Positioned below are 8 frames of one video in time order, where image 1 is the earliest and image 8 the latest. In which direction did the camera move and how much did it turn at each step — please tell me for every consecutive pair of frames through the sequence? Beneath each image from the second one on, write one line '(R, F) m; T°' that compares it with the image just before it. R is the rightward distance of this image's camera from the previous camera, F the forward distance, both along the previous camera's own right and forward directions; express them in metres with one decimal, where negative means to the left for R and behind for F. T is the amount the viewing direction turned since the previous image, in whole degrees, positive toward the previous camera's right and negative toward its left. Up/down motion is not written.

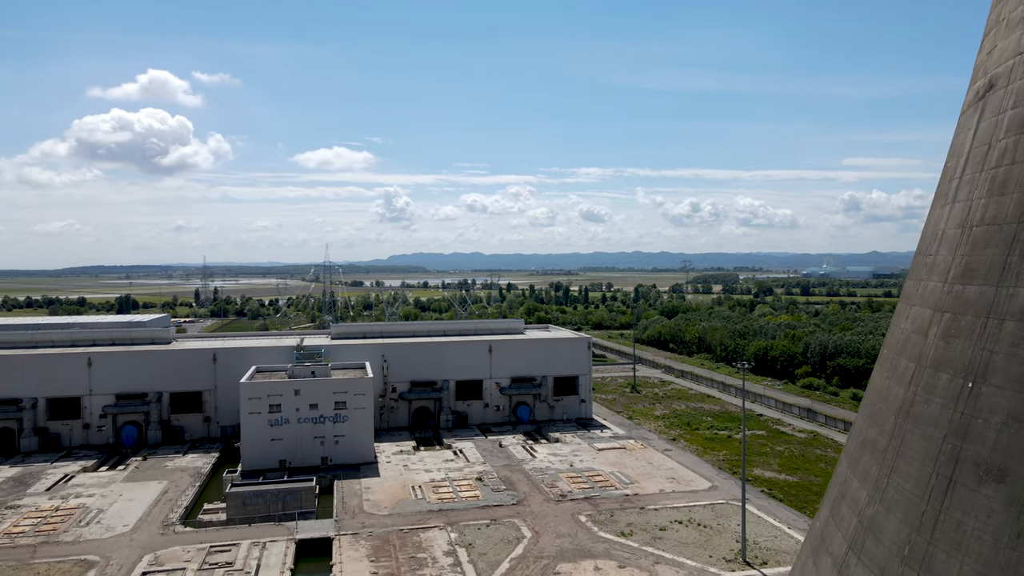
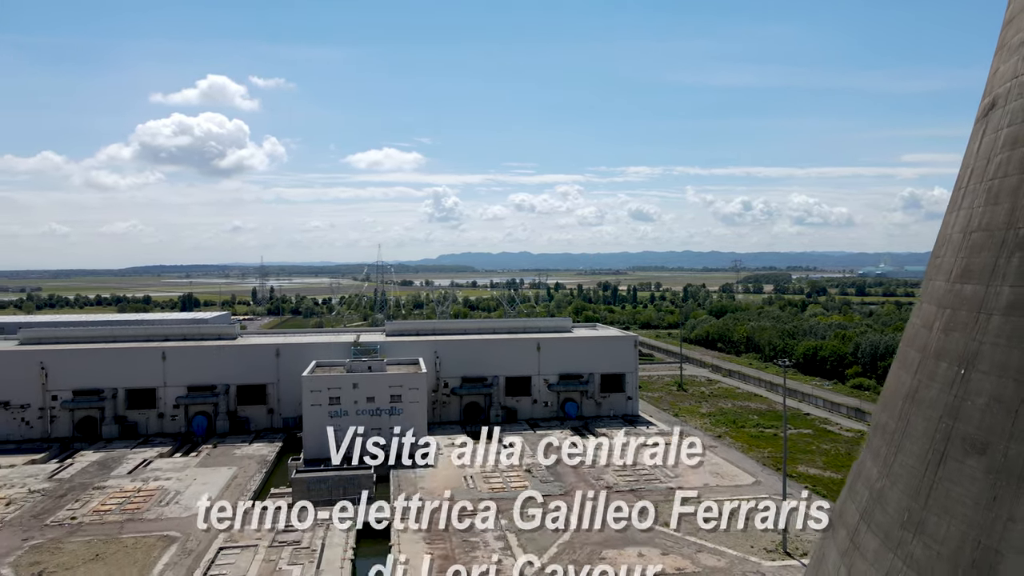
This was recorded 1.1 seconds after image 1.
(0.0, -0.7) m; -4°
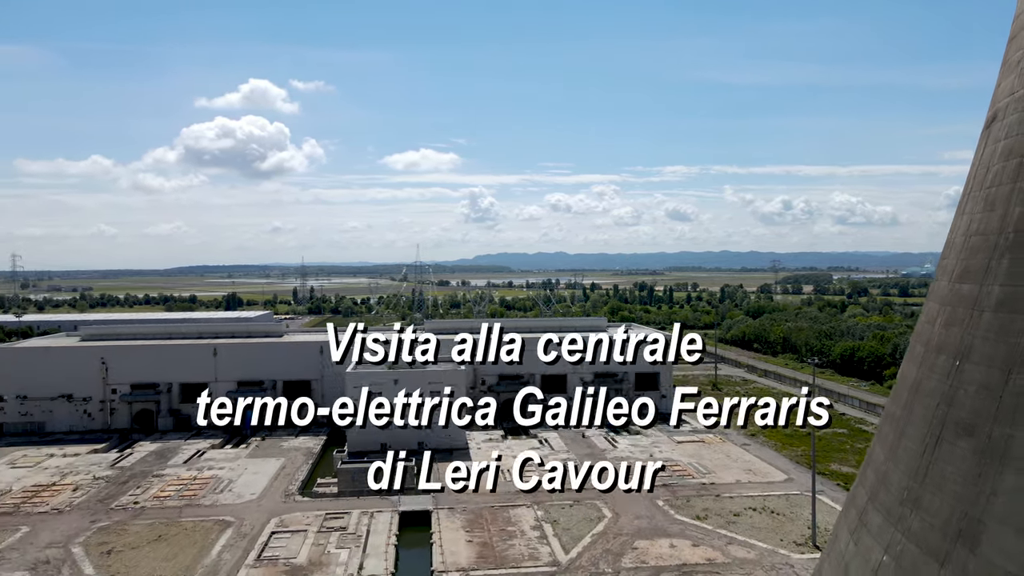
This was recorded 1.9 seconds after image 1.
(0.0, -0.6) m; -3°
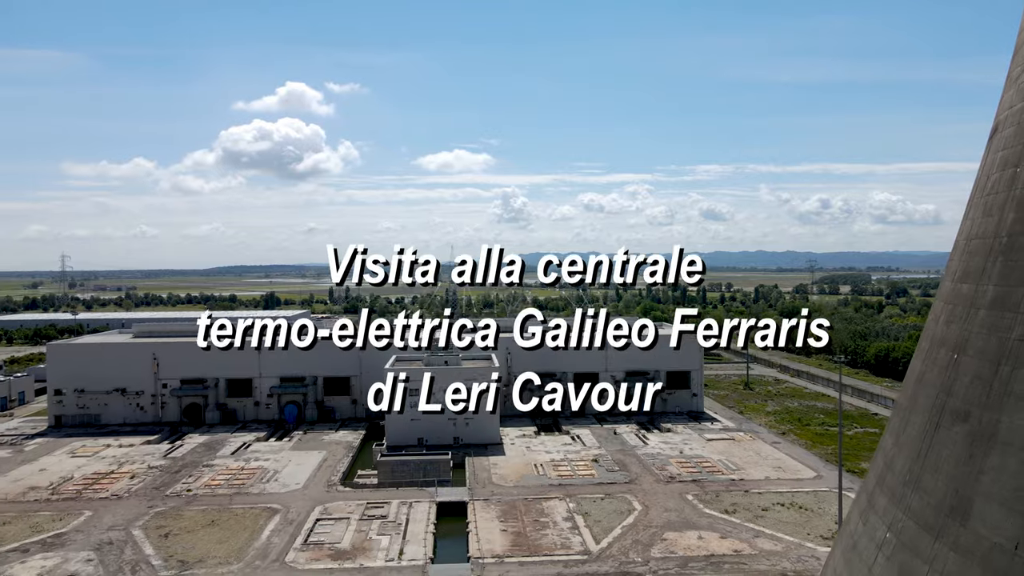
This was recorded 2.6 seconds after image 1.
(0.0, -0.5) m; -3°
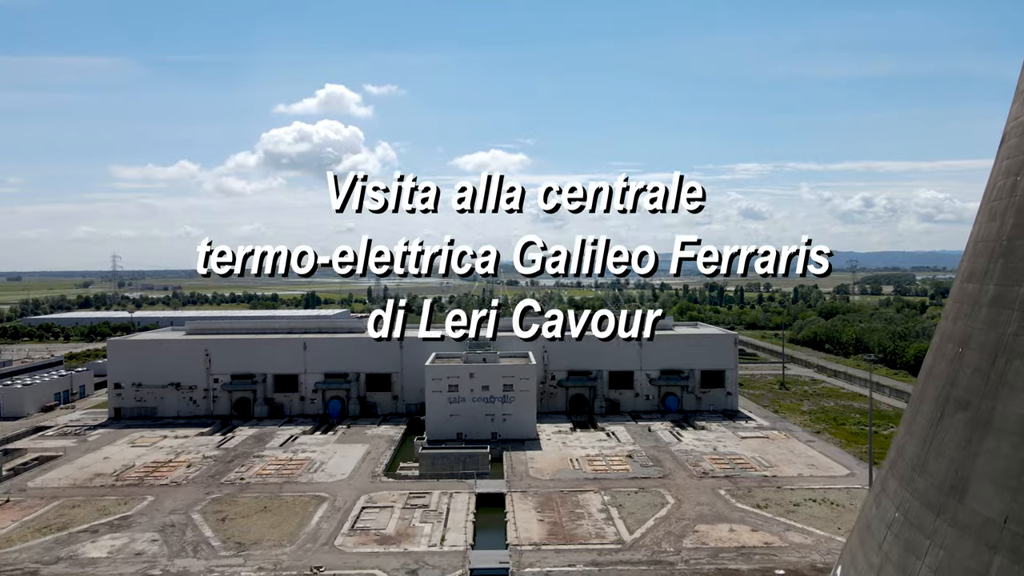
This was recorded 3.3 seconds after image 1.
(0.0, -0.6) m; -3°
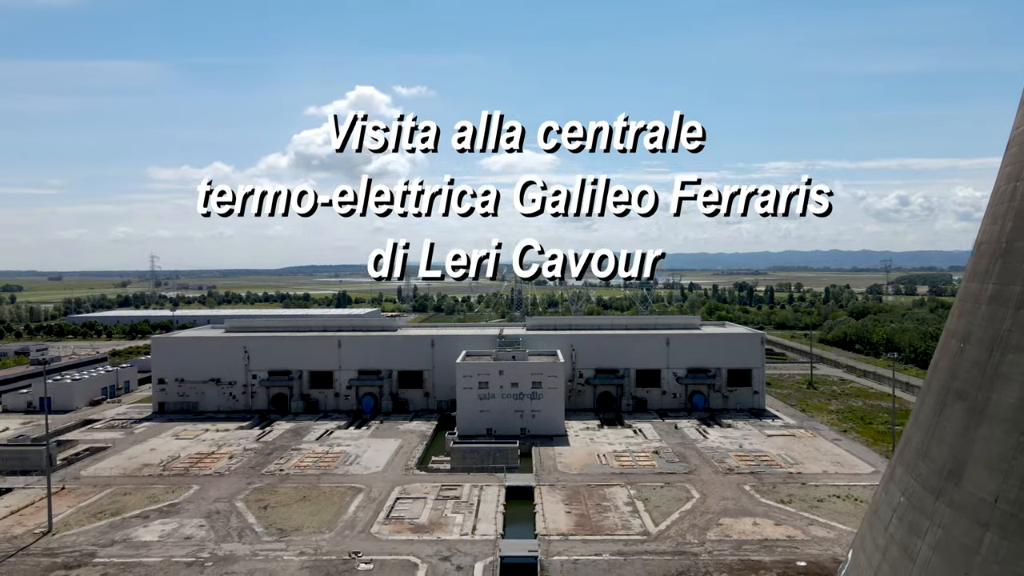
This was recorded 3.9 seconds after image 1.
(0.0, -0.5) m; -2°
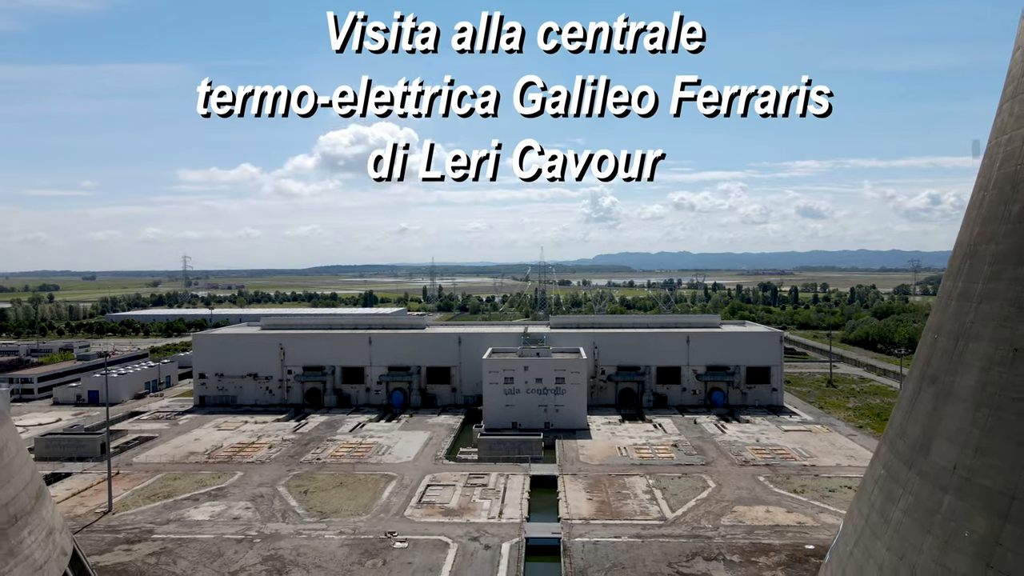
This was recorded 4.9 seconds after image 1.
(0.0, -0.9) m; -2°
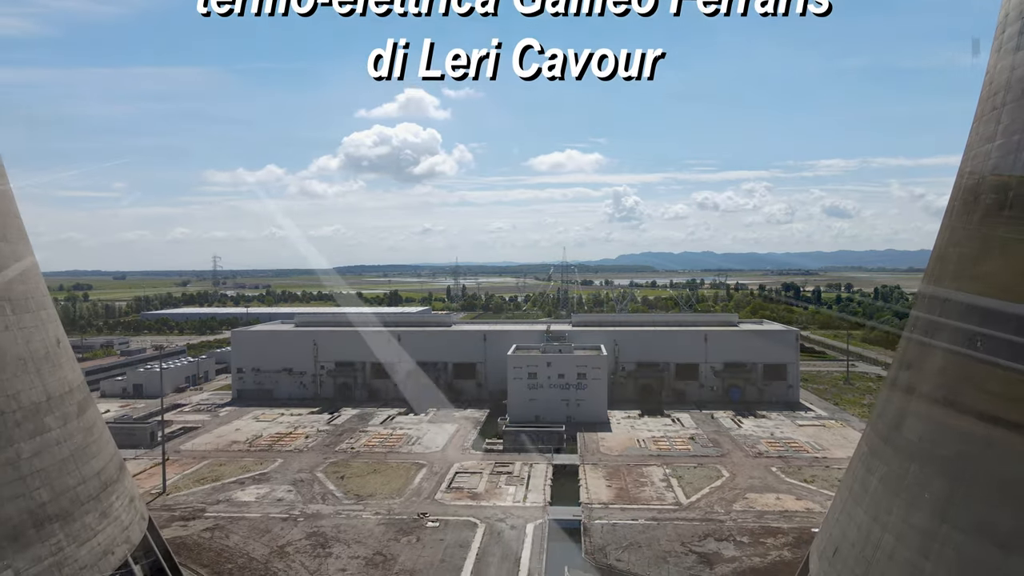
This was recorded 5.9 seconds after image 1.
(0.0, -1.0) m; -2°
